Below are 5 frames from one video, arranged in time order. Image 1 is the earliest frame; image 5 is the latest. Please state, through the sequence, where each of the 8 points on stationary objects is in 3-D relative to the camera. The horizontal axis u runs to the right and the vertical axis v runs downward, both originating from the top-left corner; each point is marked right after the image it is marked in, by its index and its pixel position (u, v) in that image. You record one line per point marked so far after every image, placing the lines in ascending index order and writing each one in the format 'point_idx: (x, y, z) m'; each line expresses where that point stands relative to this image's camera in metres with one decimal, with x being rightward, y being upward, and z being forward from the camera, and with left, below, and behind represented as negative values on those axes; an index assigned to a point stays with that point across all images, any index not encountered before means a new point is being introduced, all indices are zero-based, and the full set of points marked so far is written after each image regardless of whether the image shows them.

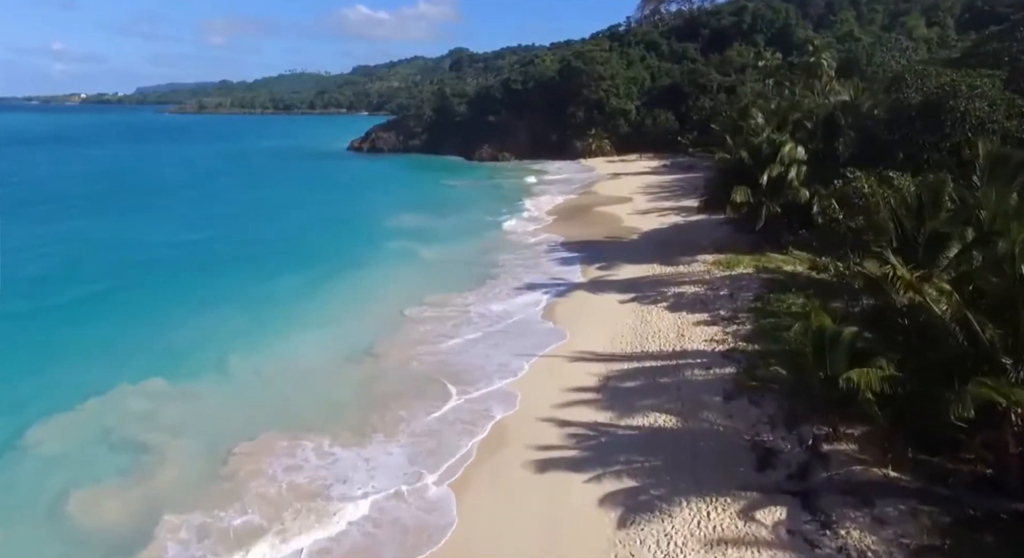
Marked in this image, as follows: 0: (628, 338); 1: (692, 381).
0: (+3.7, -1.9, +19.7) m
1: (+4.5, -2.6, +15.8) m
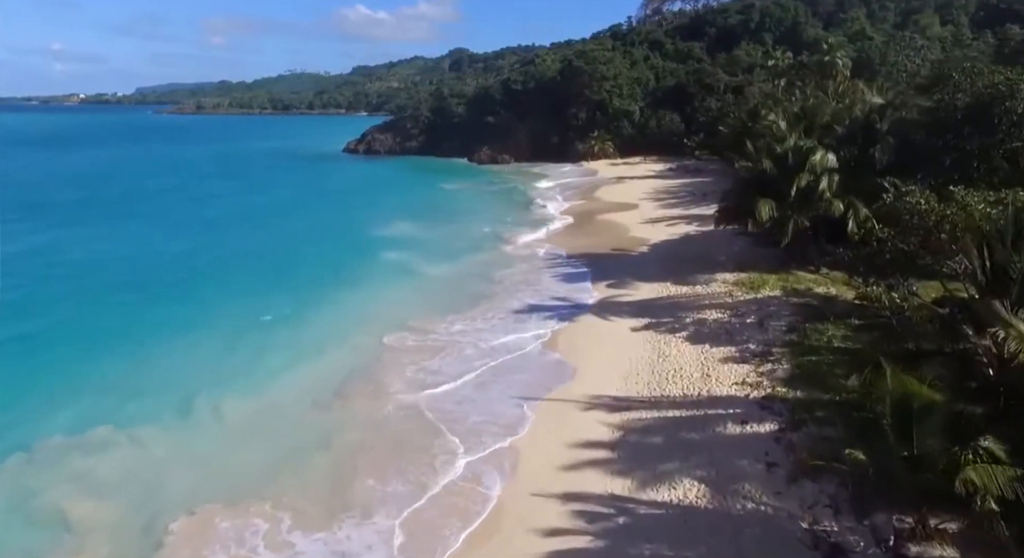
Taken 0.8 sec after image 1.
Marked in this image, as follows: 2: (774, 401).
0: (+3.6, -2.7, +17.1) m
1: (+4.5, -3.4, +13.2) m
2: (+6.0, -2.8, +14.2) m
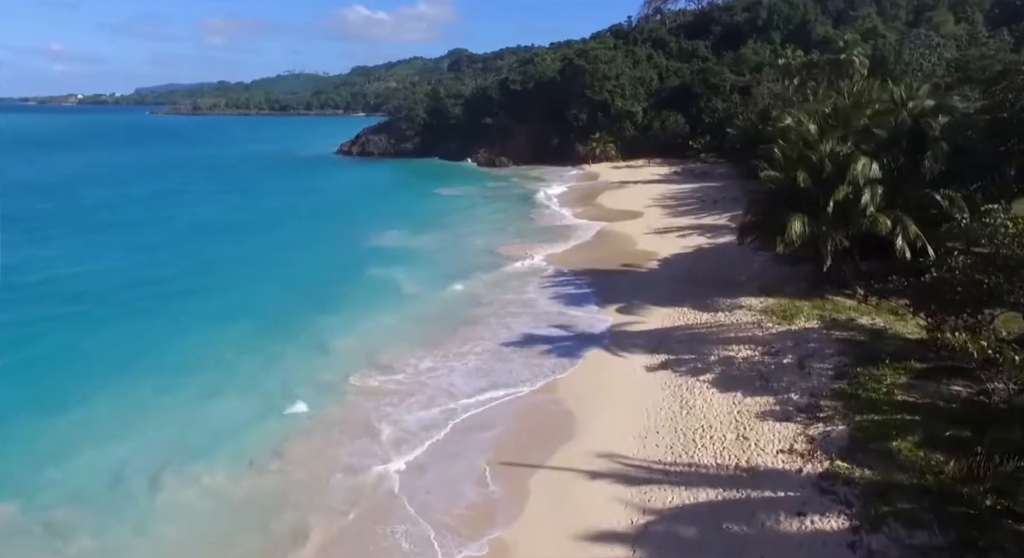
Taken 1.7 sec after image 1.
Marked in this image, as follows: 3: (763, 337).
0: (+3.5, -3.6, +14.1) m
1: (+4.4, -4.3, +10.2) m
2: (+5.8, -3.6, +11.2) m
3: (+7.4, -1.7, +18.6) m
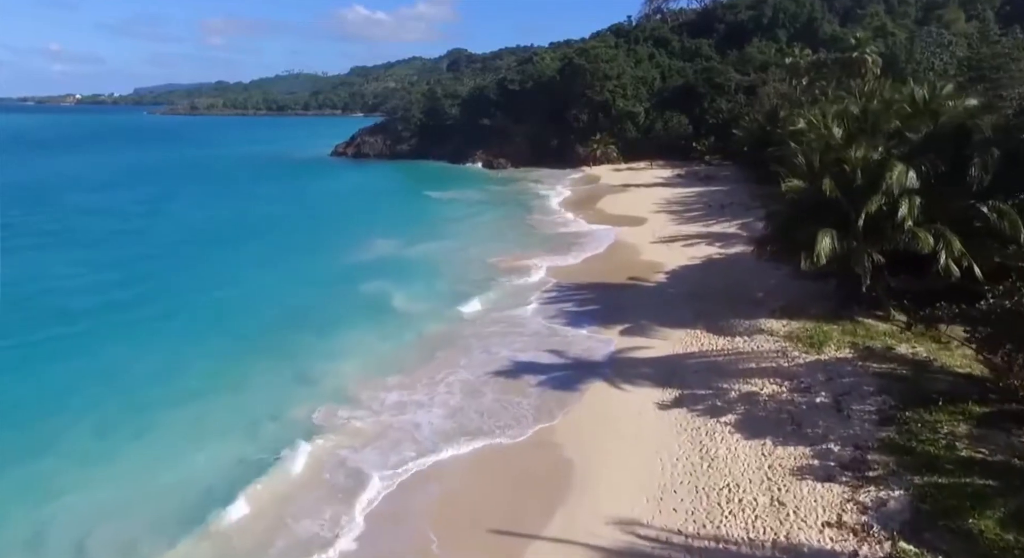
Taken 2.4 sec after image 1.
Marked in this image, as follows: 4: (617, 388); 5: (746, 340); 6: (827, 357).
0: (+3.3, -4.2, +11.9) m
1: (+4.2, -4.9, +8.1) m
2: (+5.7, -4.3, +9.1) m
3: (+7.2, -2.4, +16.4) m
4: (+3.0, -3.0, +17.4) m
5: (+7.1, -1.8, +19.0) m
6: (+8.4, -2.1, +16.8) m
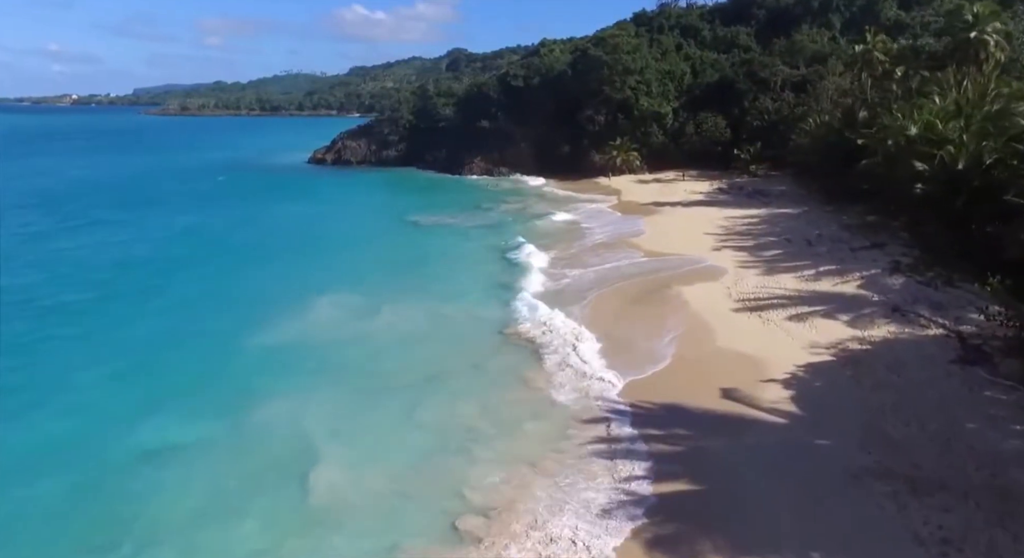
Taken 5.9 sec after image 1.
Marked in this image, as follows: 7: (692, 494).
0: (+3.7, -7.3, -0.2) m
1: (+4.6, -8.0, -4.1) m
2: (+6.0, -7.4, -3.1) m
3: (+7.6, -5.5, +4.3) m
4: (+3.3, -6.1, +5.2) m
5: (+7.5, -5.0, +6.9) m
6: (+8.8, -5.2, +4.6) m
7: (+3.5, -4.3, +12.6) m
